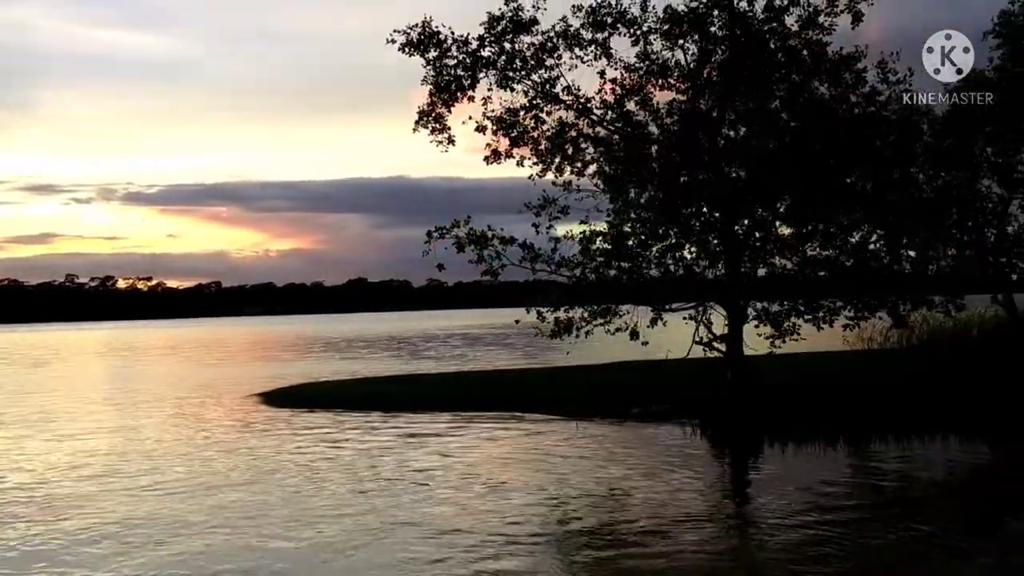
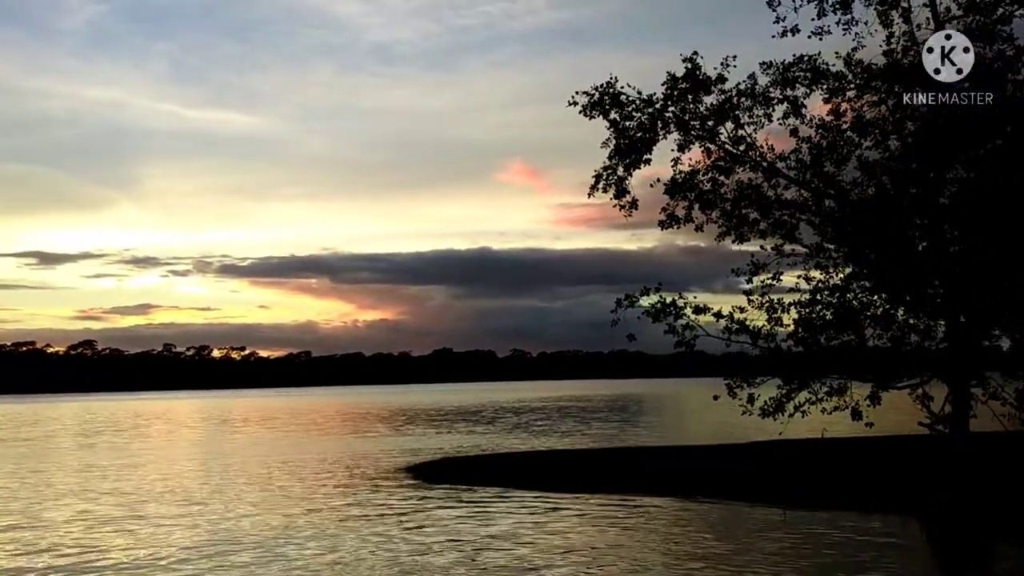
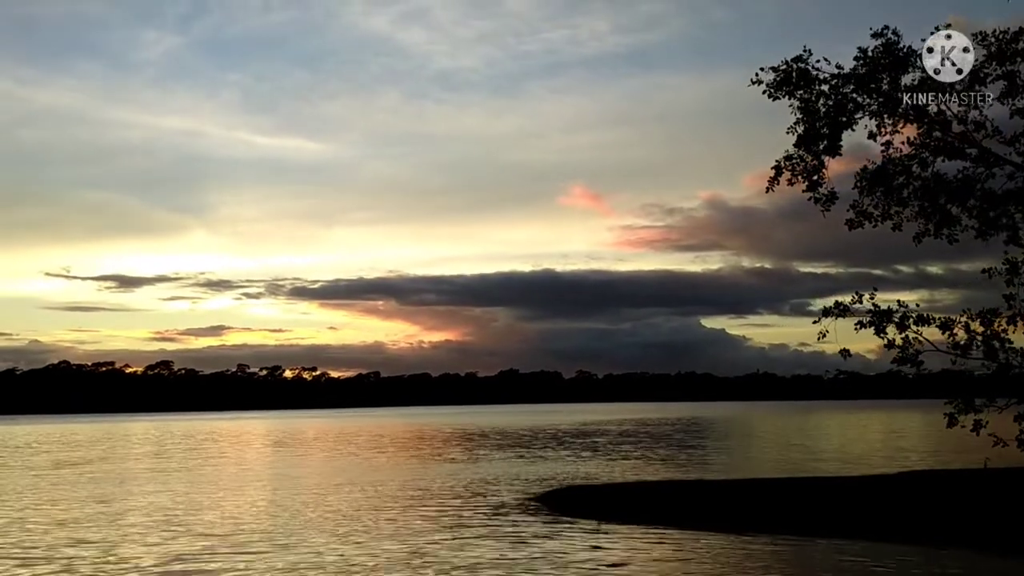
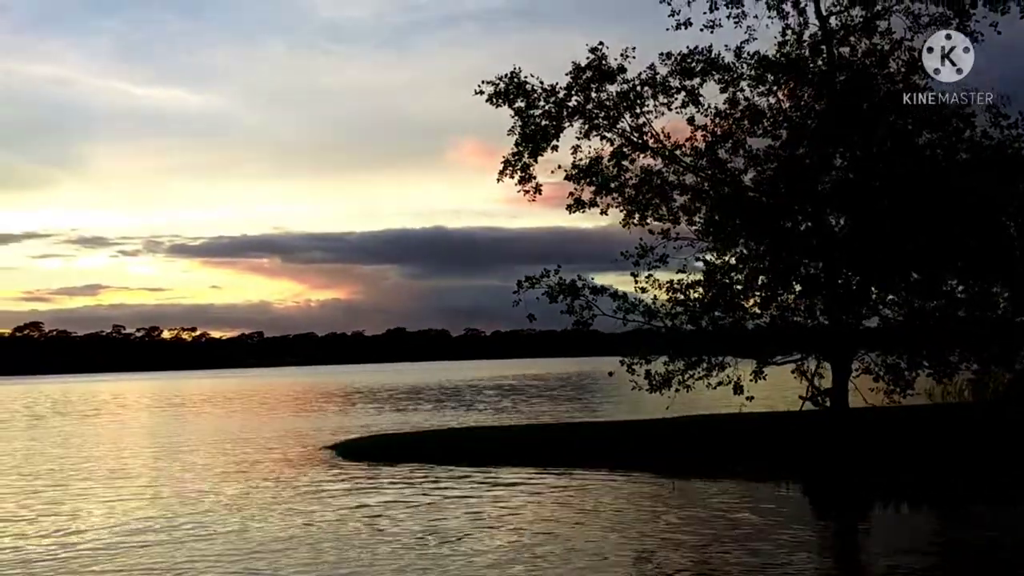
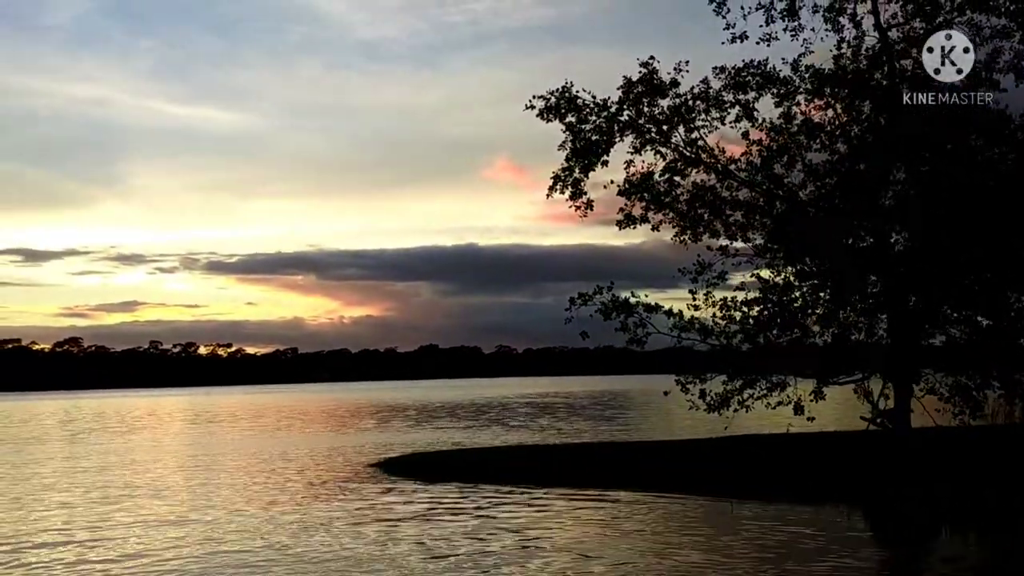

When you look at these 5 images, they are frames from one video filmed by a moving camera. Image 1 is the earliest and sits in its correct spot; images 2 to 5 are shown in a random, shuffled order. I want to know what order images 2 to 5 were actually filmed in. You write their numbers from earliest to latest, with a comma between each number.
4, 5, 2, 3
